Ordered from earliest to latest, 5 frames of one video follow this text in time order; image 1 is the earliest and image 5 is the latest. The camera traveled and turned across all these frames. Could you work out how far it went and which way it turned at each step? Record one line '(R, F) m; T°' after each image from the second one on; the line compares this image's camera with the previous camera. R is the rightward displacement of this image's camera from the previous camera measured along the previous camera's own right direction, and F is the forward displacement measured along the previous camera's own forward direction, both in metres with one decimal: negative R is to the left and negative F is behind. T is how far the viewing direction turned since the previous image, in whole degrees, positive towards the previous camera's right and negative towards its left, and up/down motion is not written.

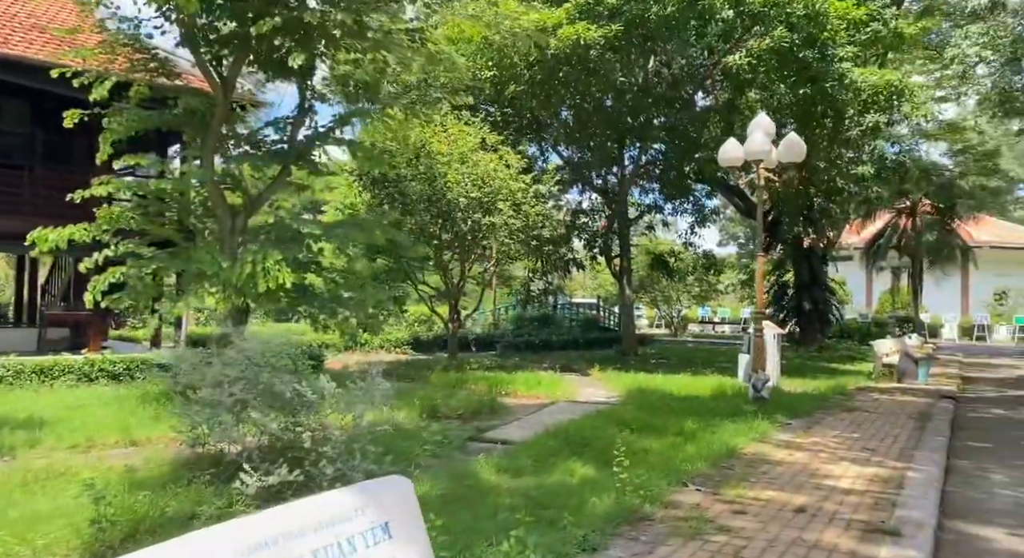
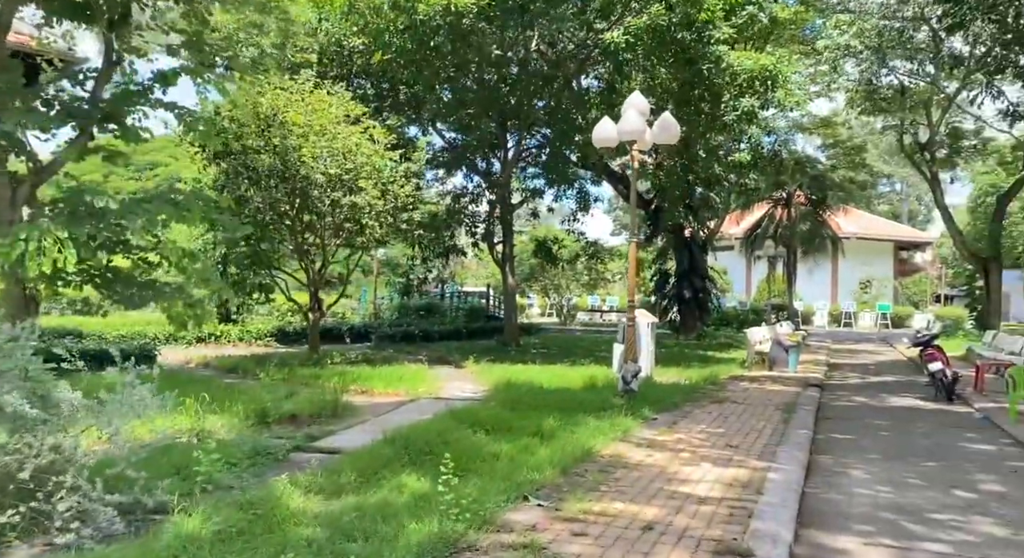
(+0.5, +0.8) m; +8°
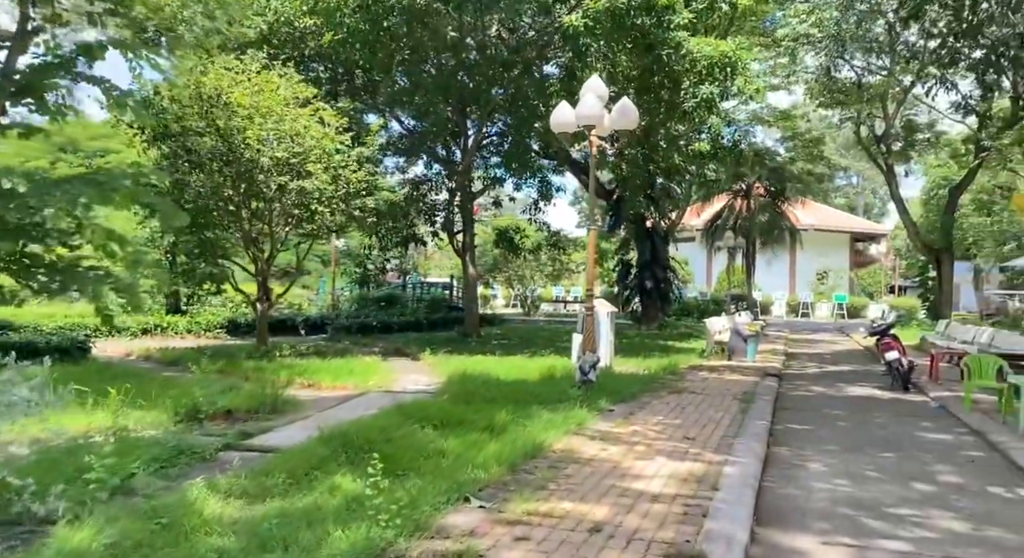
(+0.1, +0.4) m; +3°
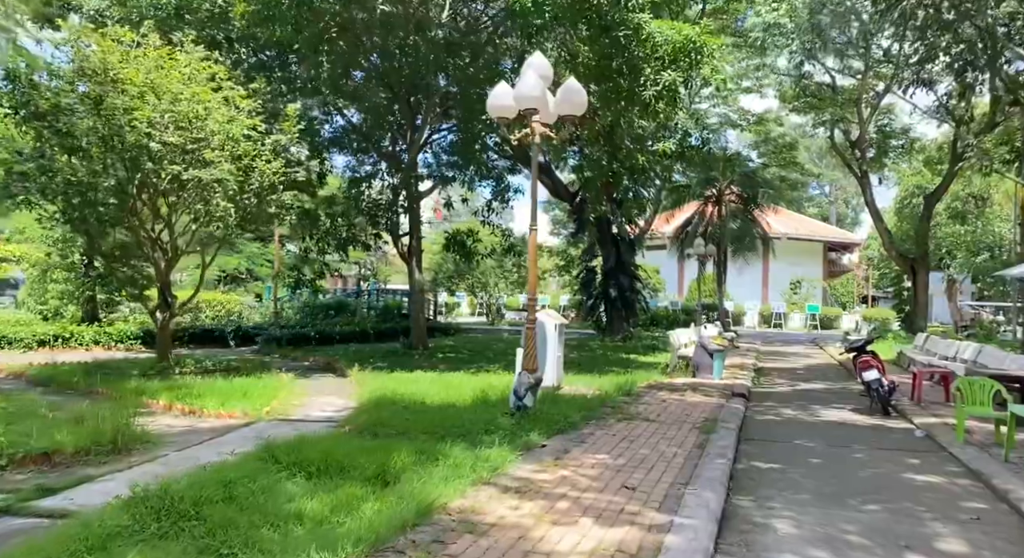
(+0.6, +1.5) m; +2°
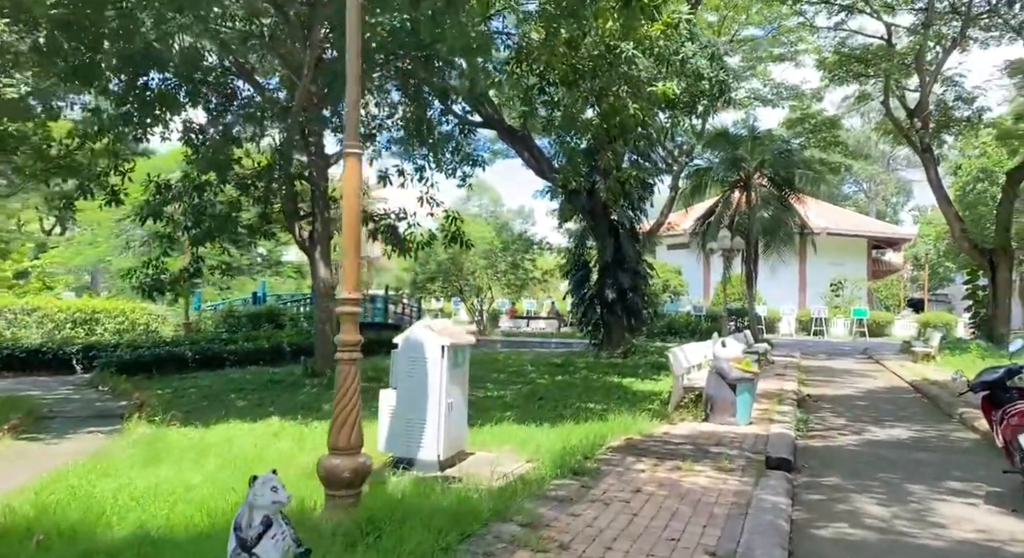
(+1.4, +5.2) m; -2°
